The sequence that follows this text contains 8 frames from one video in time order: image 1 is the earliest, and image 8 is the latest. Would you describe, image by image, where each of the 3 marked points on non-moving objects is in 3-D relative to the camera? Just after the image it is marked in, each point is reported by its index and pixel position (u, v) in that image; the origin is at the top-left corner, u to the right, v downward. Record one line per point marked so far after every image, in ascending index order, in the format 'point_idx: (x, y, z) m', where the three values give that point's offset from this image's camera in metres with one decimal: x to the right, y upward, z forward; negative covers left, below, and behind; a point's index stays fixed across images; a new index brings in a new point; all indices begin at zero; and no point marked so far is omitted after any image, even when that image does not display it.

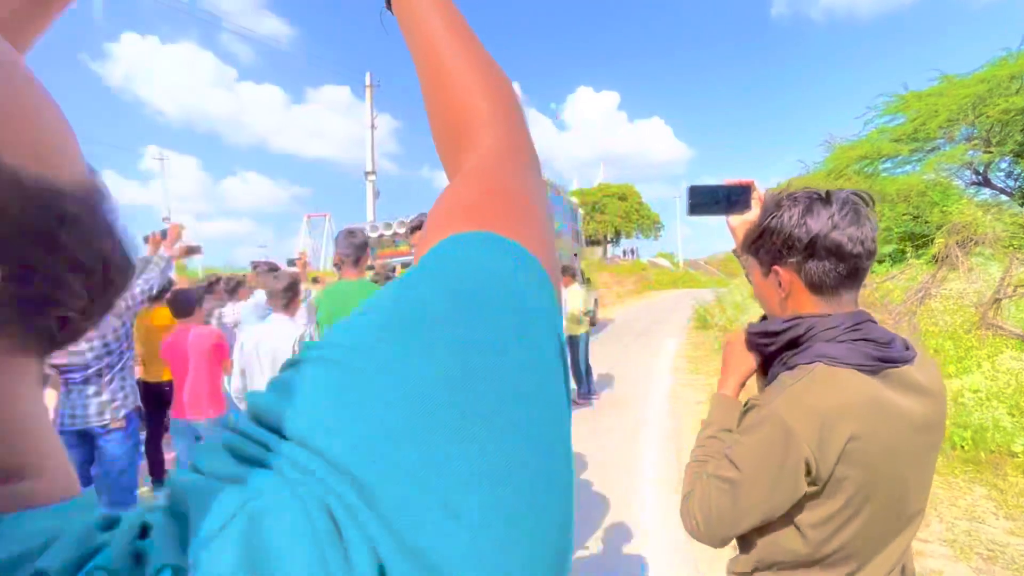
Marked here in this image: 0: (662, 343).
0: (+4.0, -1.4, +12.7) m
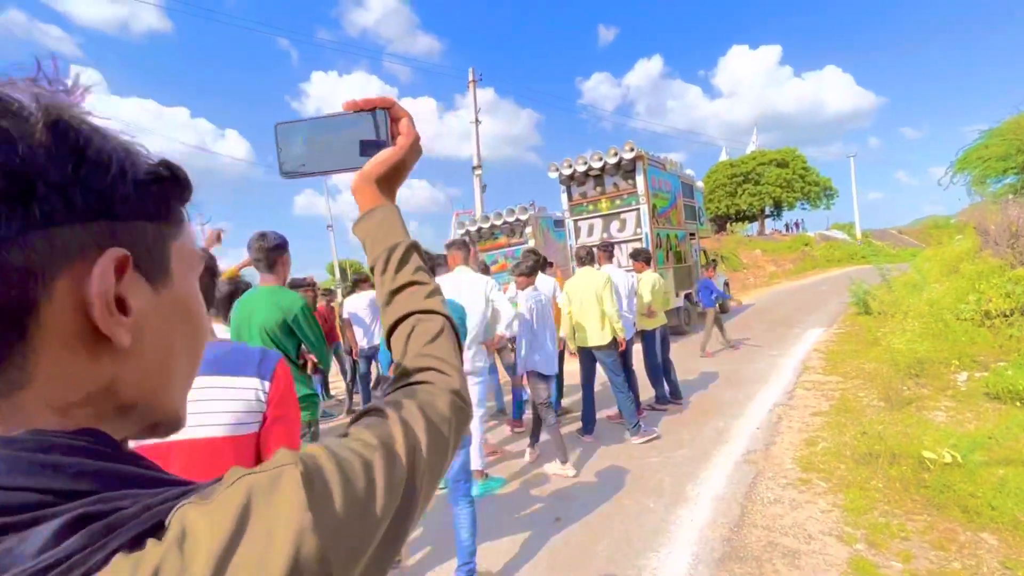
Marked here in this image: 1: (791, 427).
0: (+6.4, -1.0, +10.5) m
1: (+3.0, -1.5, +5.2) m
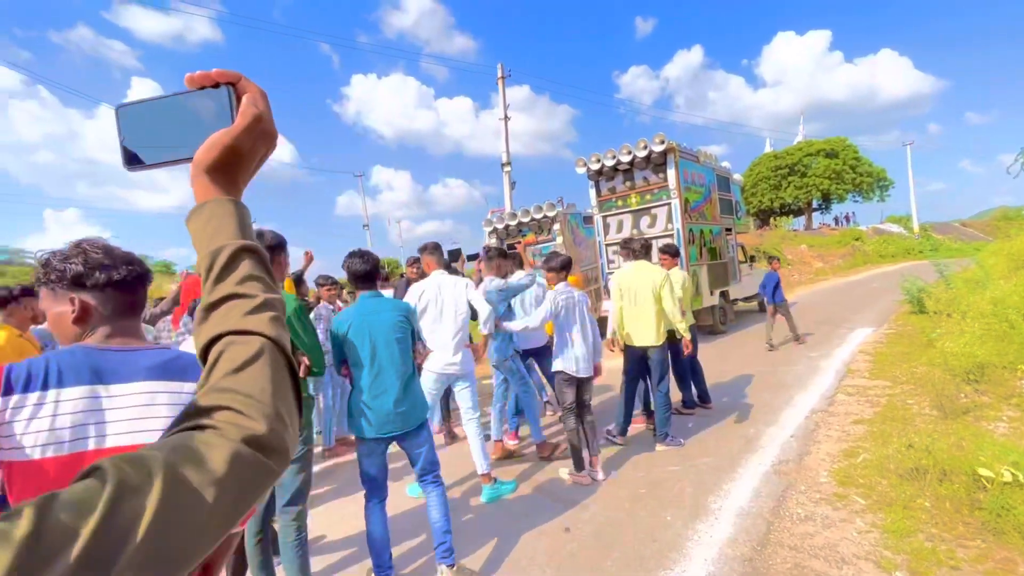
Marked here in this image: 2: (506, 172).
0: (+6.9, -0.9, +9.9) m
1: (+3.2, -1.5, +4.8) m
2: (-0.2, +3.9, +16.2) m
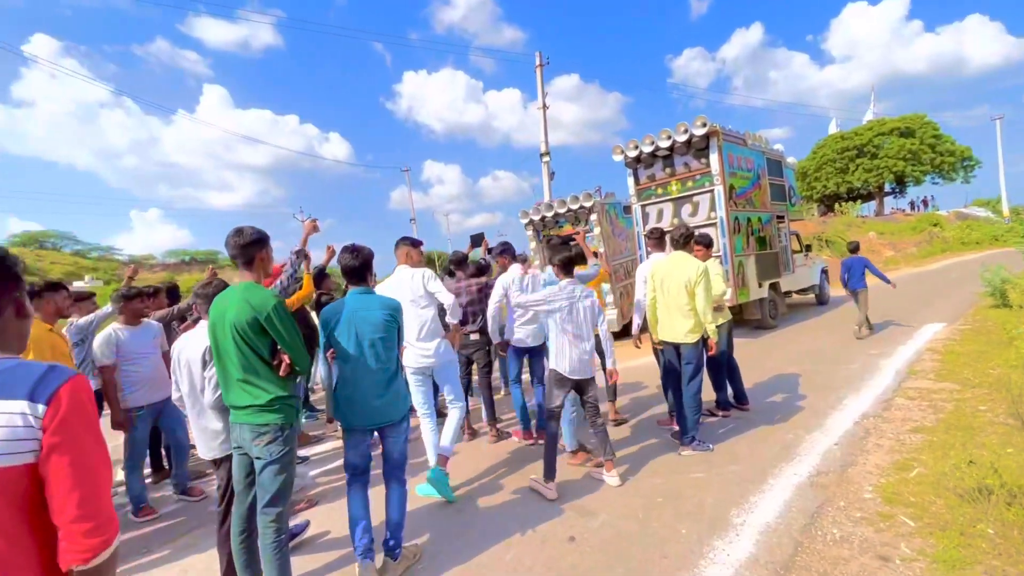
0: (+7.5, -0.8, +9.0) m
1: (+3.3, -1.4, +4.3) m
2: (+1.1, +4.2, +15.9) m
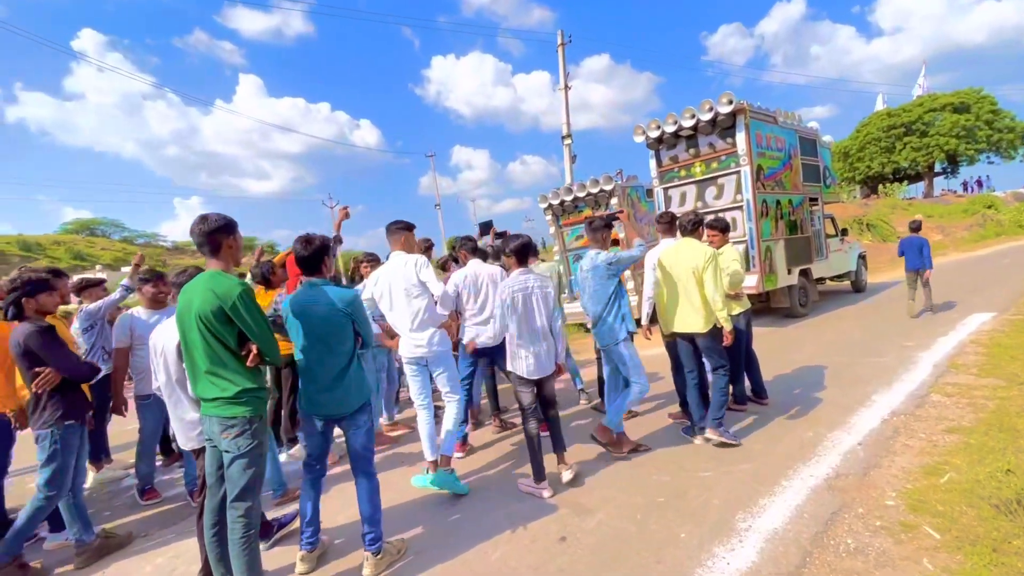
0: (+7.8, -0.6, +8.4) m
1: (+3.3, -1.3, +4.0) m
2: (+1.8, +4.6, +15.5) m
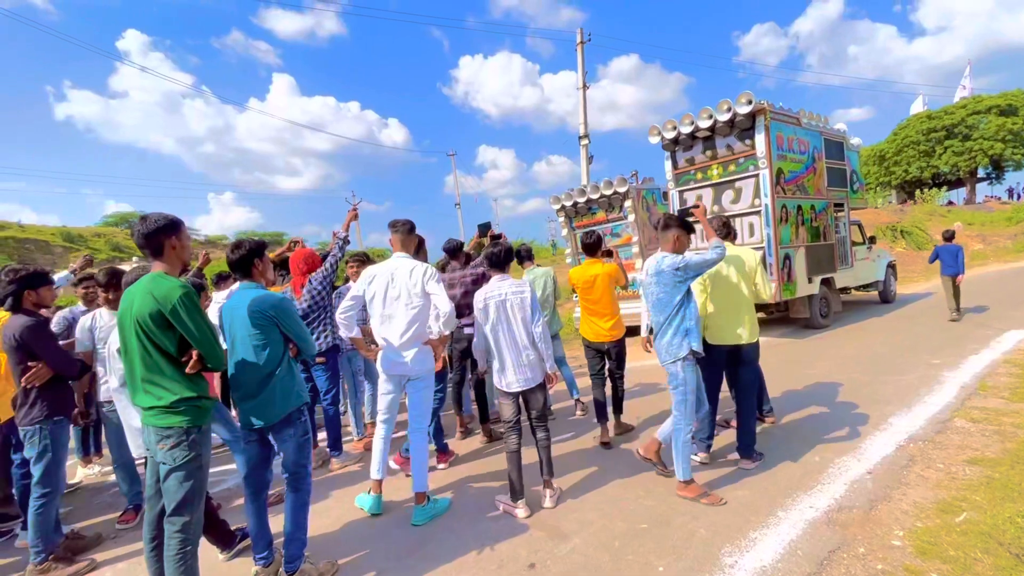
0: (+7.8, -0.8, +7.8) m
1: (+3.1, -1.5, +3.6) m
2: (+2.3, +4.5, +15.2) m
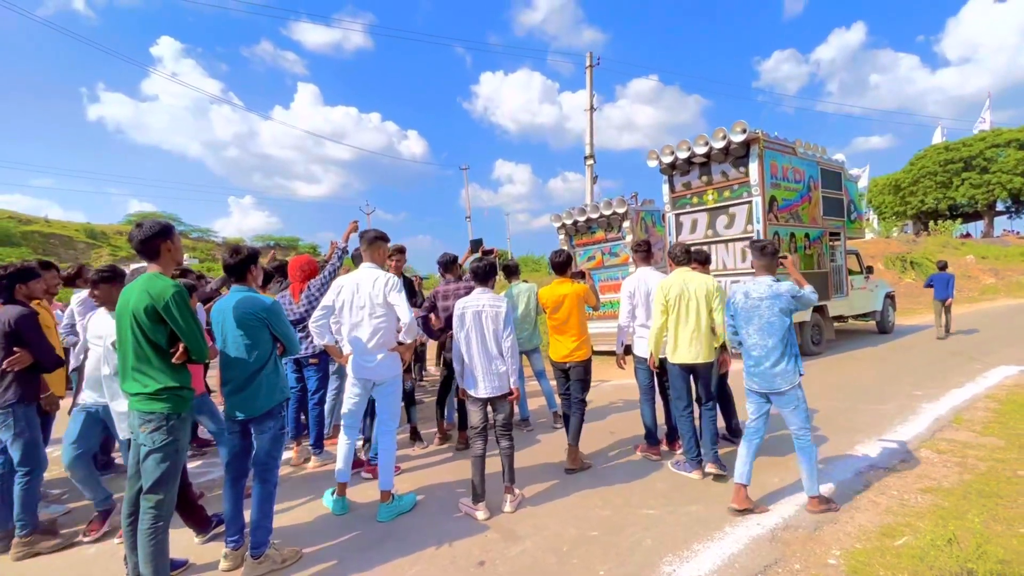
0: (+7.7, -1.4, +7.8) m
1: (+2.8, -1.7, +3.8) m
2: (+2.5, +4.0, +15.5) m
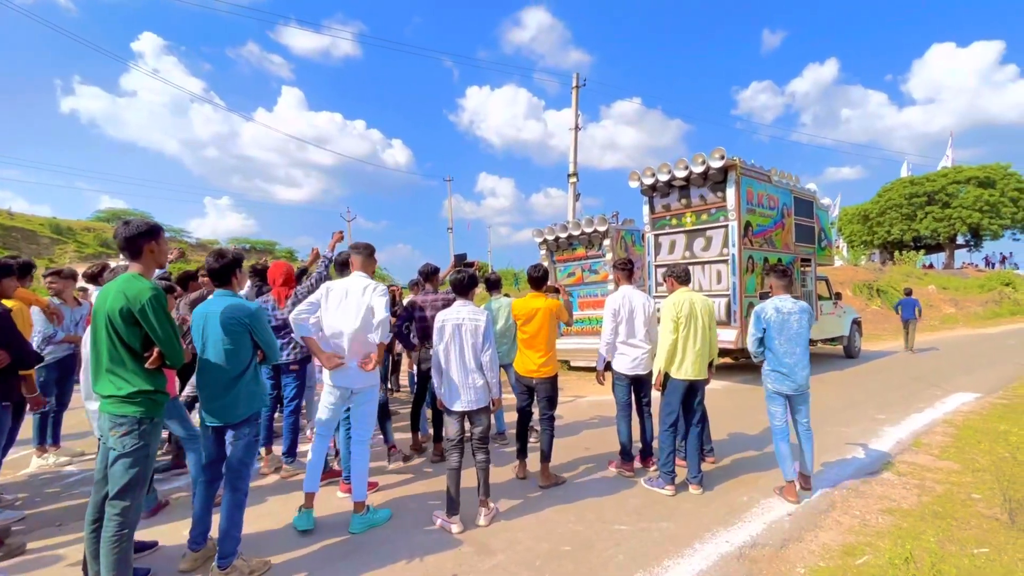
0: (+7.3, -1.9, +8.2) m
1: (+2.6, -1.9, +3.9) m
2: (+2.0, +3.5, +15.7) m
